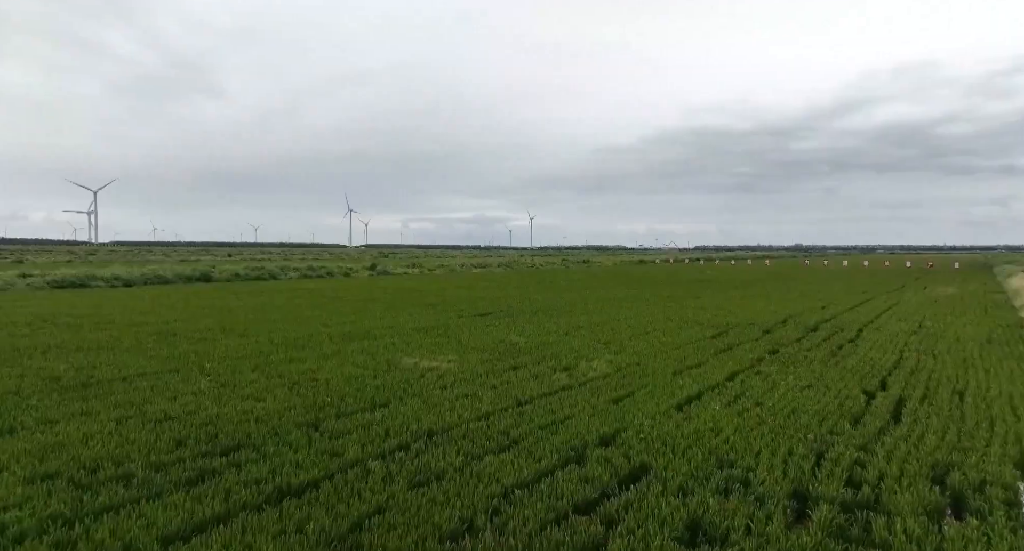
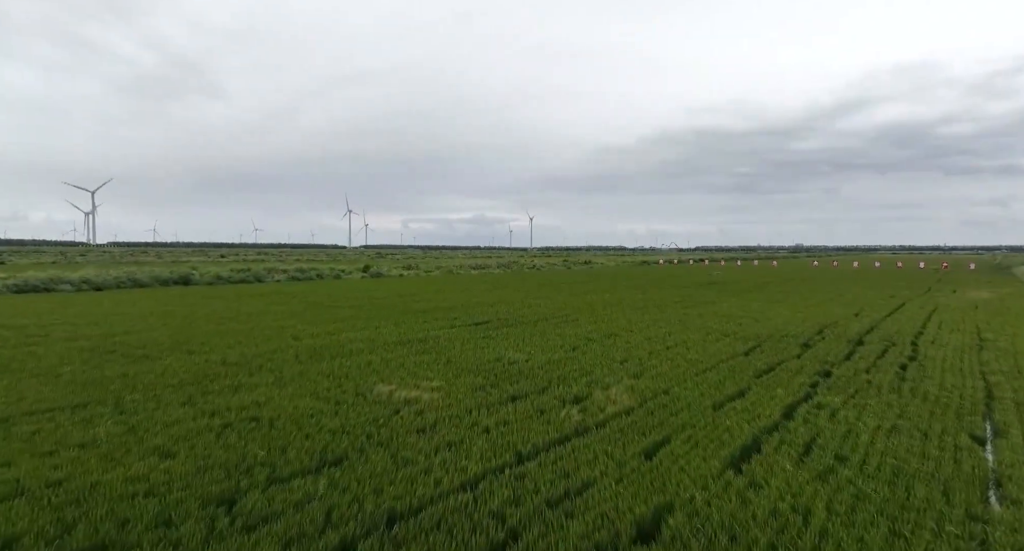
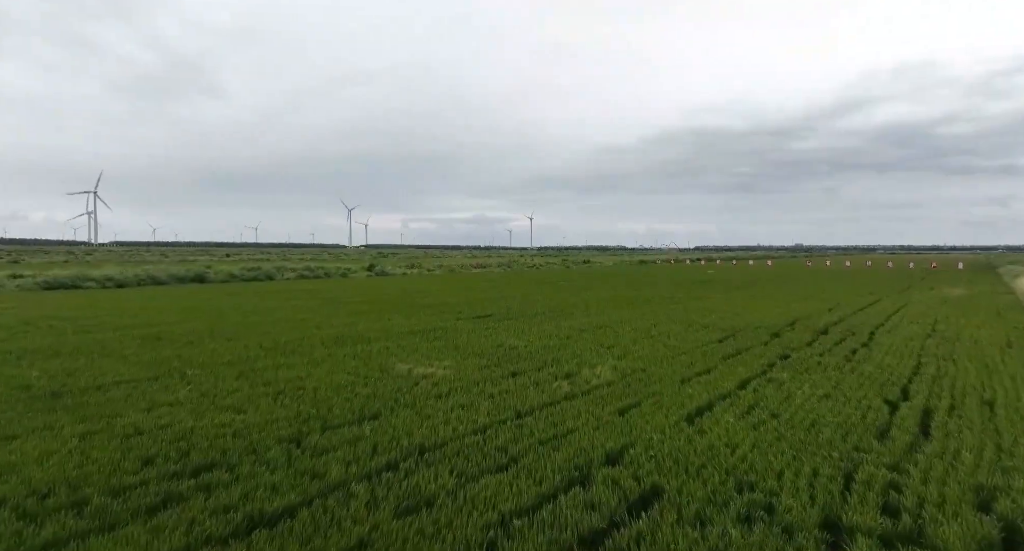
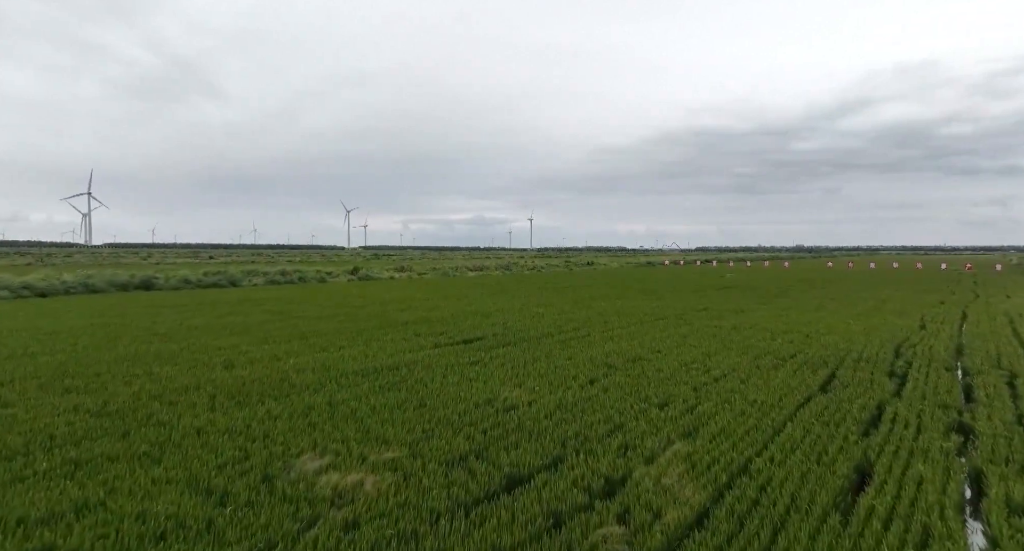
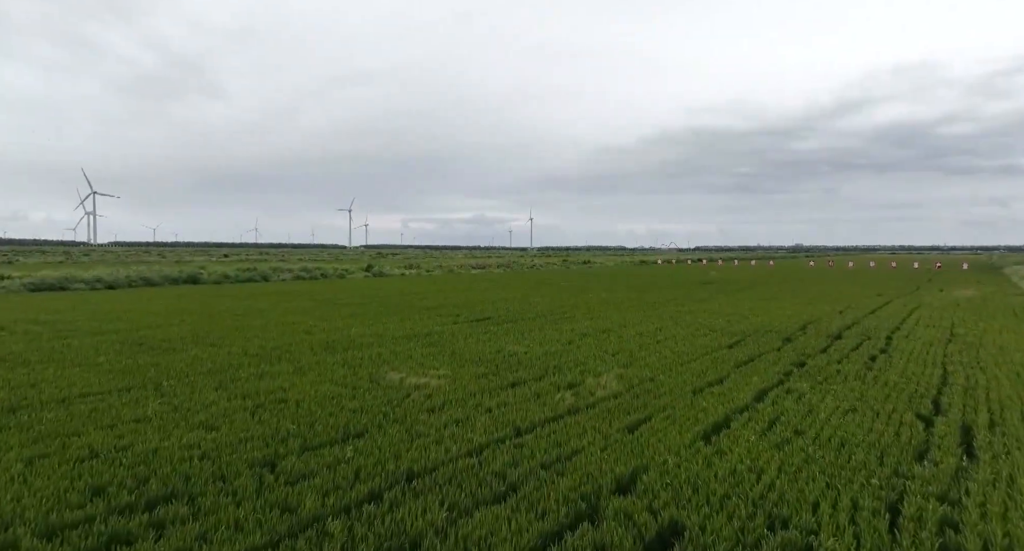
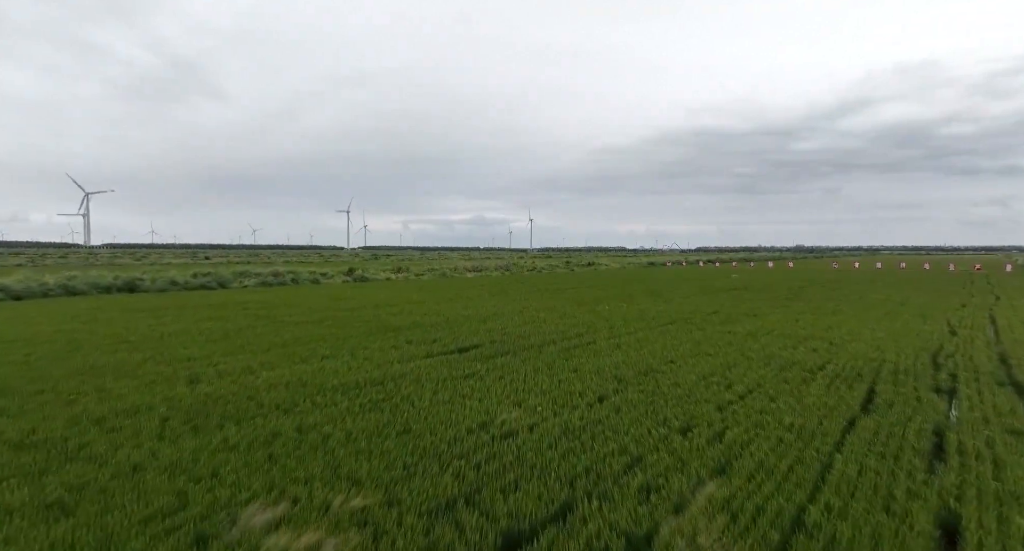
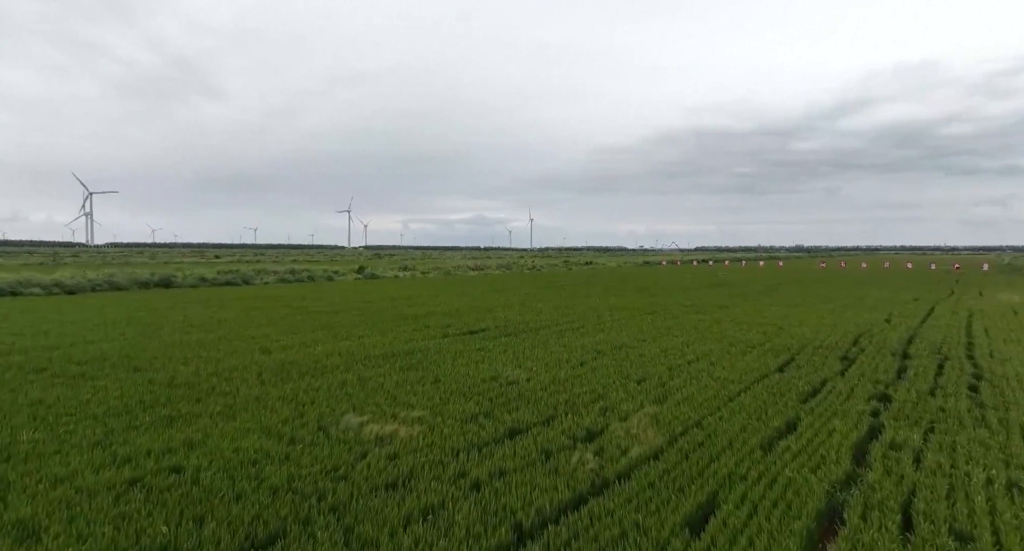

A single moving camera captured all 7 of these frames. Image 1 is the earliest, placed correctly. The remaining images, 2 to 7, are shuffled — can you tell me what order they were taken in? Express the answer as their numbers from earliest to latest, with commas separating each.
3, 5, 2, 7, 4, 6
